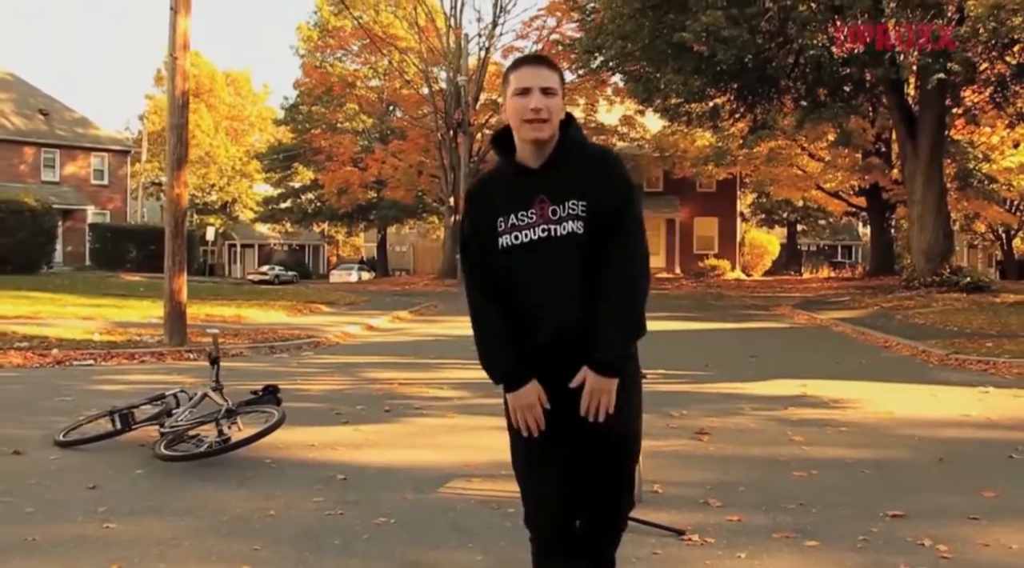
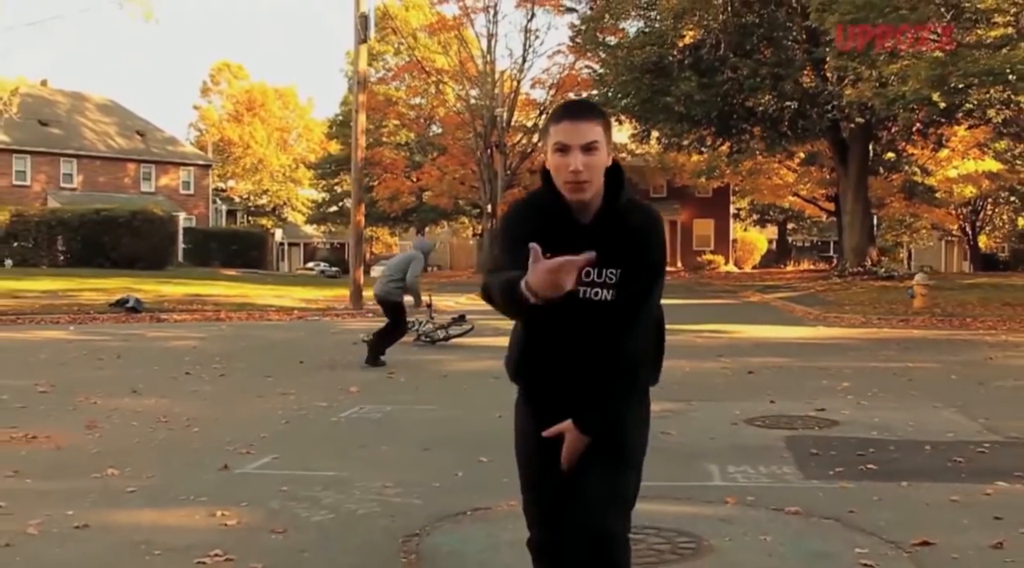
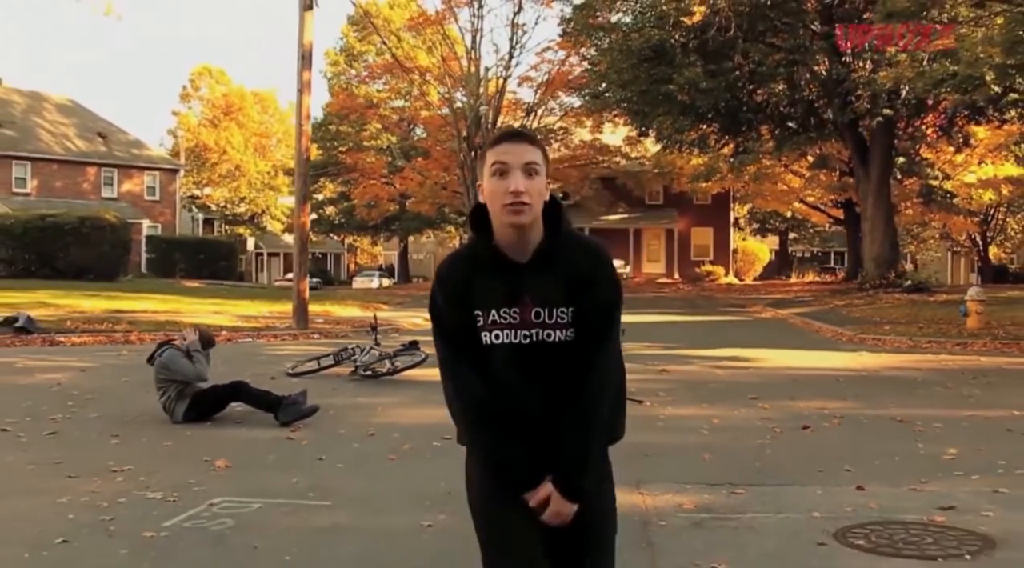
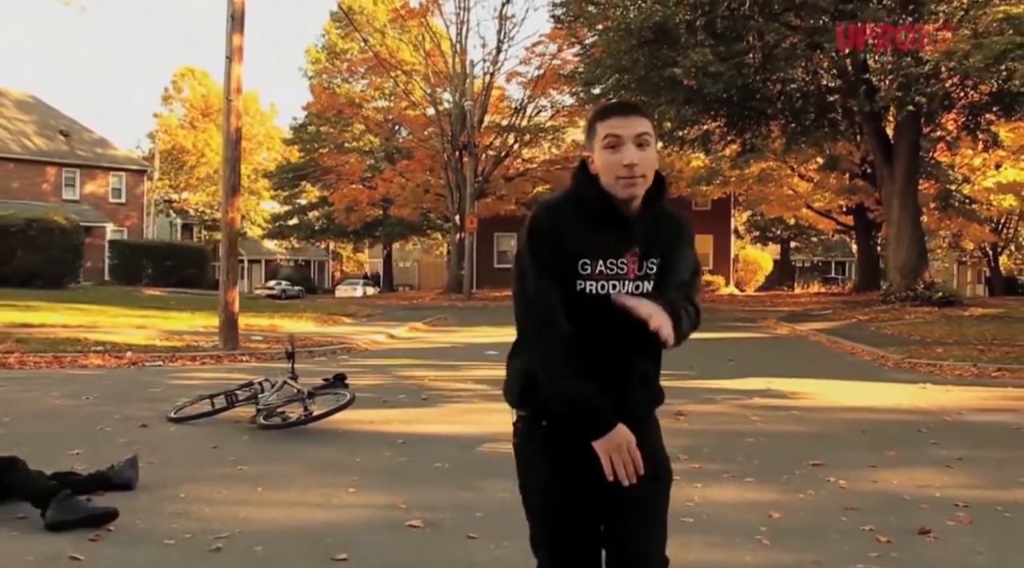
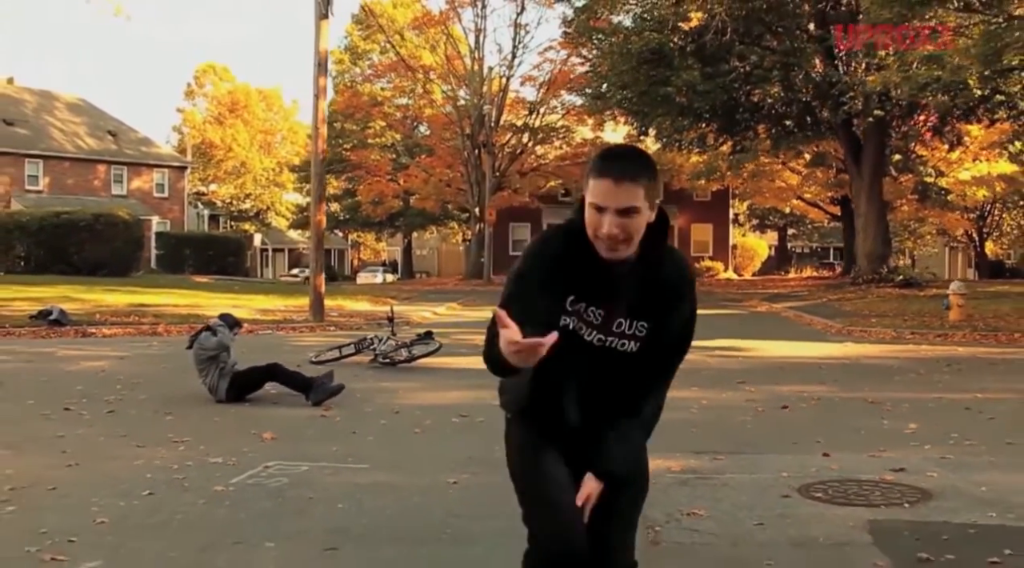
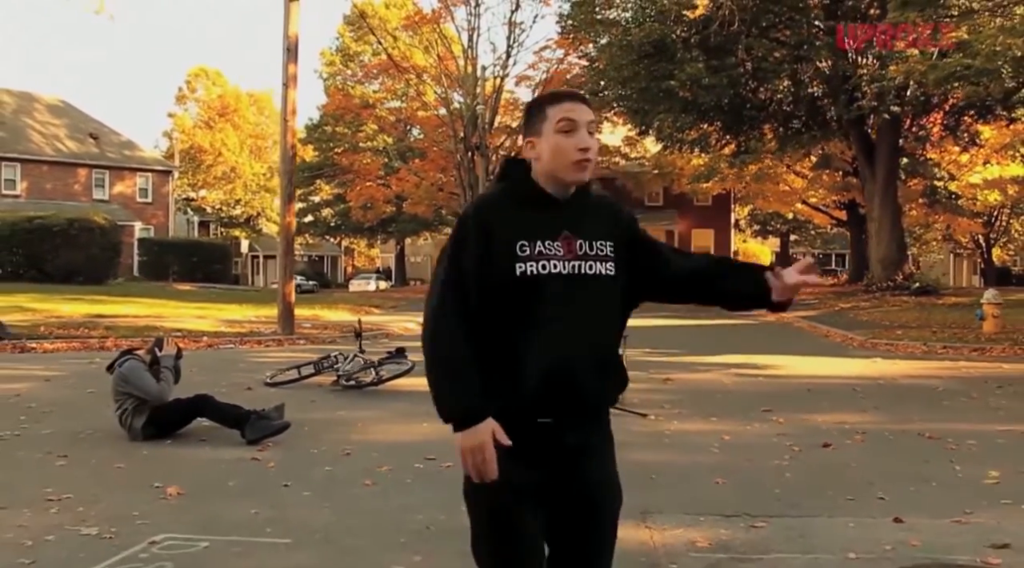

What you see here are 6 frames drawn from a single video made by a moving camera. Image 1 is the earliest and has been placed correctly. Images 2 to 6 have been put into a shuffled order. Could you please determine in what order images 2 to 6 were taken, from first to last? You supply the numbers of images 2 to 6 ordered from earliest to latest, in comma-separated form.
4, 6, 3, 5, 2
